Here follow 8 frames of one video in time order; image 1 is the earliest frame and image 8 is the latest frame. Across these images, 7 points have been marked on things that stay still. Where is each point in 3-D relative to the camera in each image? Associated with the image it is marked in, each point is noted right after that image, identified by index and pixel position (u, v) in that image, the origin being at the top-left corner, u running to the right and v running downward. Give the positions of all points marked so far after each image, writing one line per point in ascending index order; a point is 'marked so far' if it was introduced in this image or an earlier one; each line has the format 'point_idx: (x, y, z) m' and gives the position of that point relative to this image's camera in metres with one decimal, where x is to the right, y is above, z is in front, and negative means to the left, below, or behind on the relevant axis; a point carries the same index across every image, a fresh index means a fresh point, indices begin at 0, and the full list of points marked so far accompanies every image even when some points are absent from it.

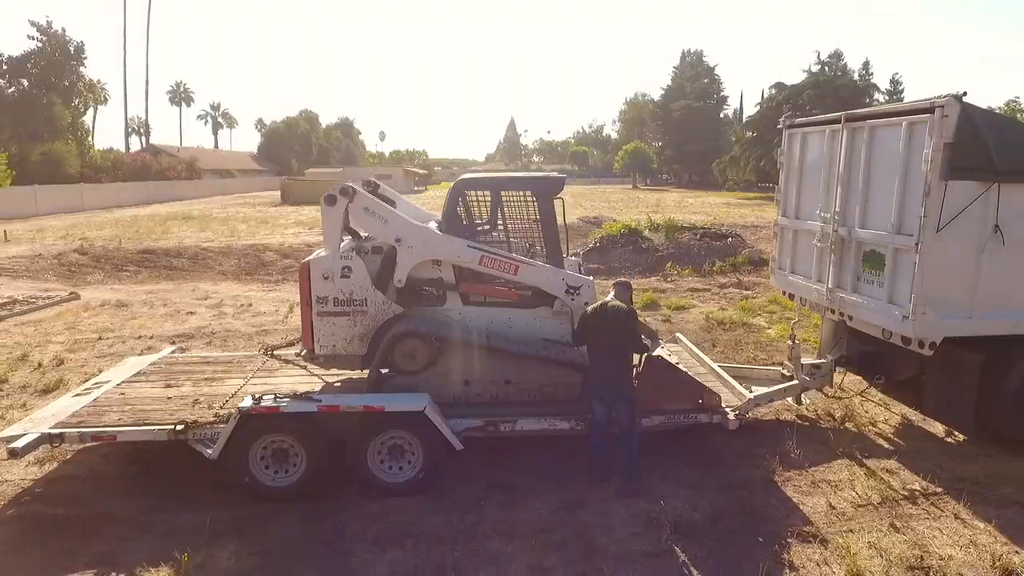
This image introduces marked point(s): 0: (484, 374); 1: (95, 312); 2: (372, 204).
0: (-0.3, -0.8, +5.7) m
1: (-8.0, -0.5, +12.0) m
2: (-1.3, +0.7, +5.6) m
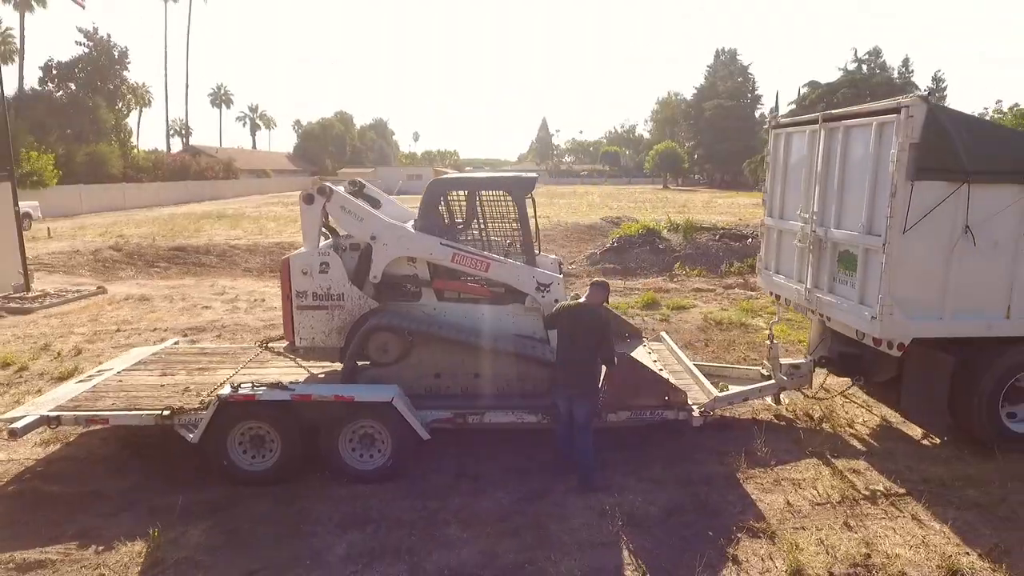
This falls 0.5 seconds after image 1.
0: (-0.5, -0.7, +5.9) m
1: (-7.9, -0.3, +12.6) m
2: (-1.6, +0.8, +5.9) m
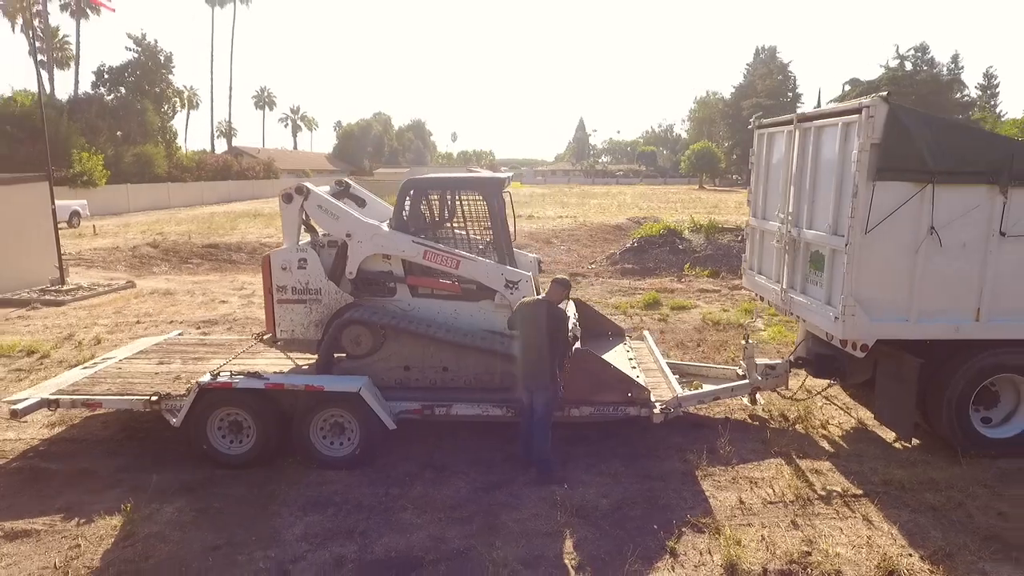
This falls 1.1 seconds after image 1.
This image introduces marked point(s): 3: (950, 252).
0: (-0.9, -0.7, +6.1) m
1: (-7.8, -0.2, +13.3) m
2: (-1.9, +0.8, +6.2) m
3: (+3.8, +0.3, +5.5) m
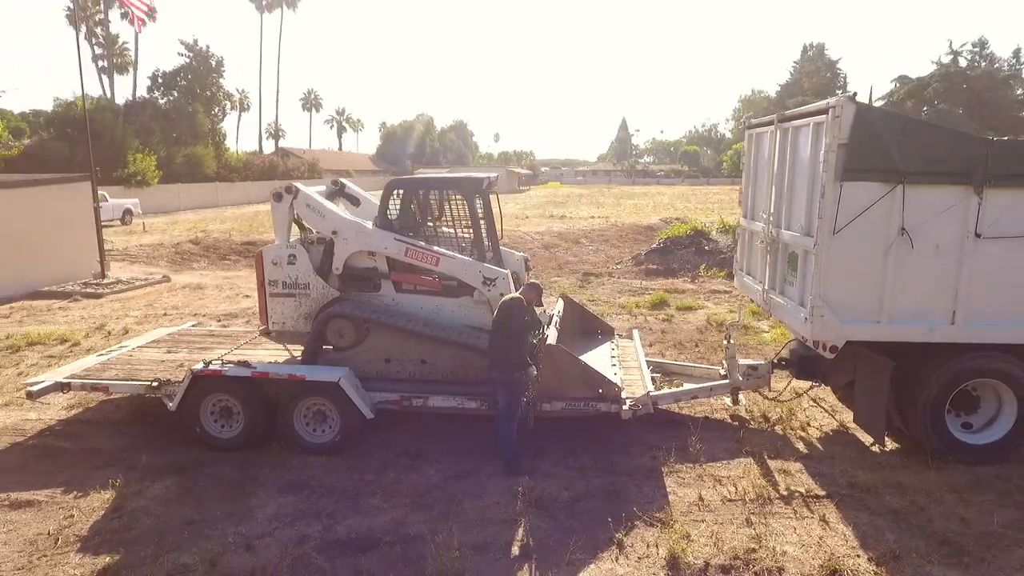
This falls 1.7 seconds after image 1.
0: (-1.1, -0.7, +6.4) m
1: (-7.5, -0.1, +14.0) m
2: (-2.1, +0.9, +6.5) m
3: (+3.5, +0.3, +5.4) m
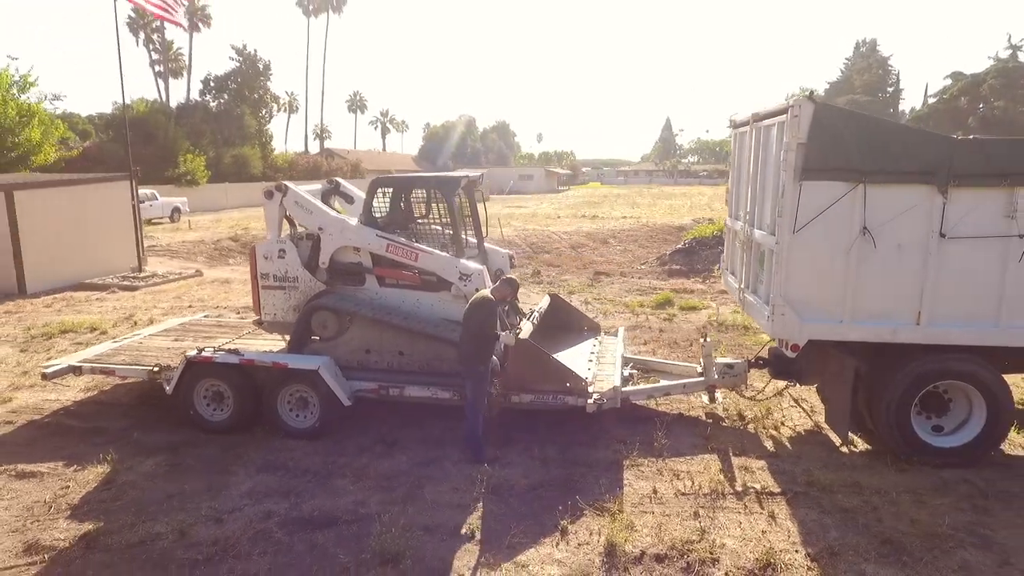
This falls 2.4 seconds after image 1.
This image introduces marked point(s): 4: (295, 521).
0: (-1.4, -0.6, +6.7) m
1: (-7.2, 0.0, +14.7) m
2: (-2.3, +1.0, +6.8) m
3: (+3.2, +0.3, +5.3) m
4: (-1.8, -1.9, +5.1) m
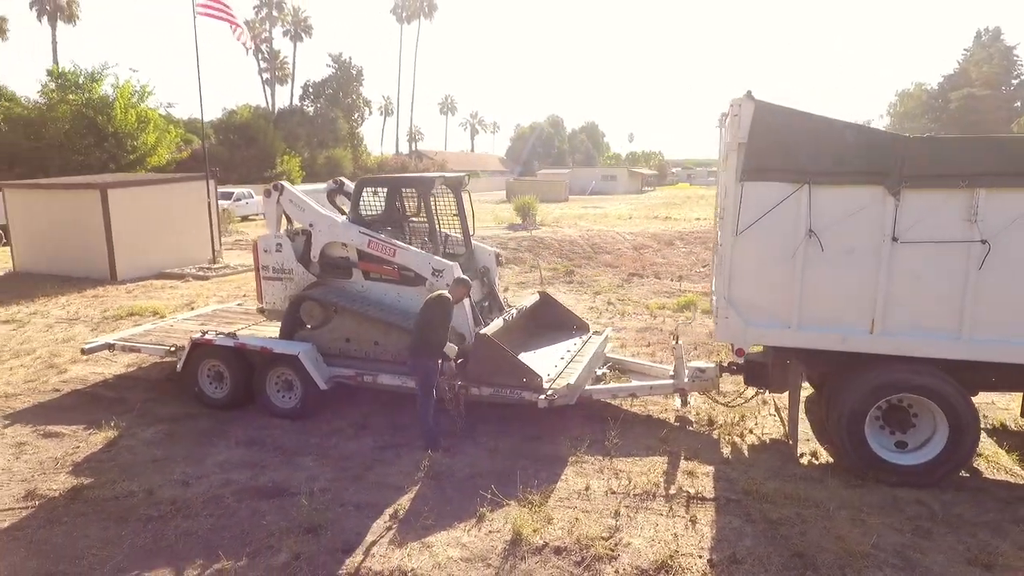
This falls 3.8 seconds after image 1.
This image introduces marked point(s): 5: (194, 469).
0: (-1.7, -0.5, +7.1) m
1: (-6.3, +0.2, +15.9) m
2: (-2.6, +1.1, +7.4) m
3: (+2.6, +0.3, +5.1) m
4: (-2.3, -1.8, +5.6) m
5: (-3.0, -1.7, +6.0) m
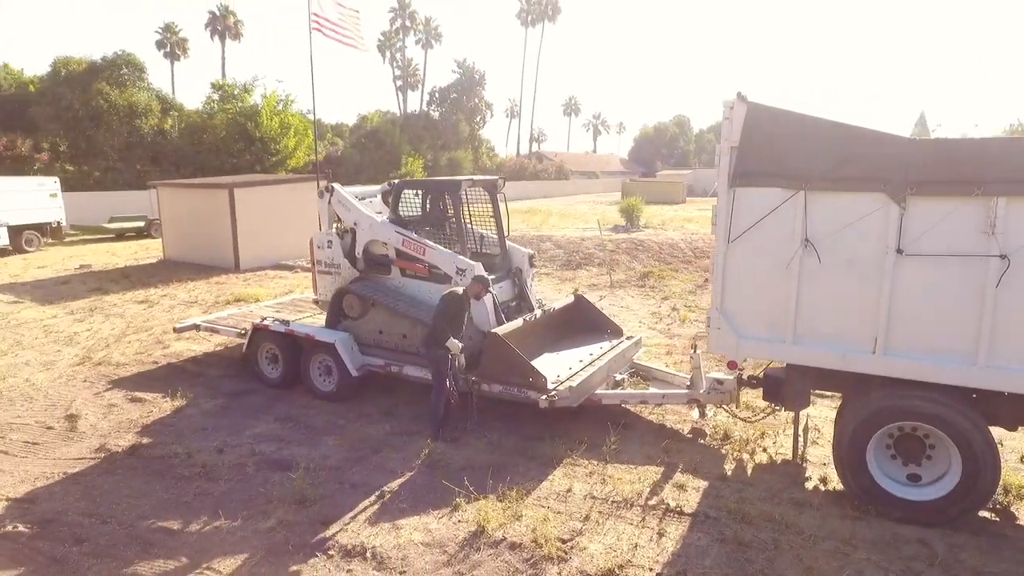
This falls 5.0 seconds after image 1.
0: (-1.4, -0.5, +7.6) m
1: (-4.1, +0.4, +17.1) m
2: (-2.2, +1.1, +8.0) m
3: (+2.4, +0.2, +4.8) m
4: (-2.4, -1.7, +6.2) m
5: (-3.0, -1.6, +6.7) m
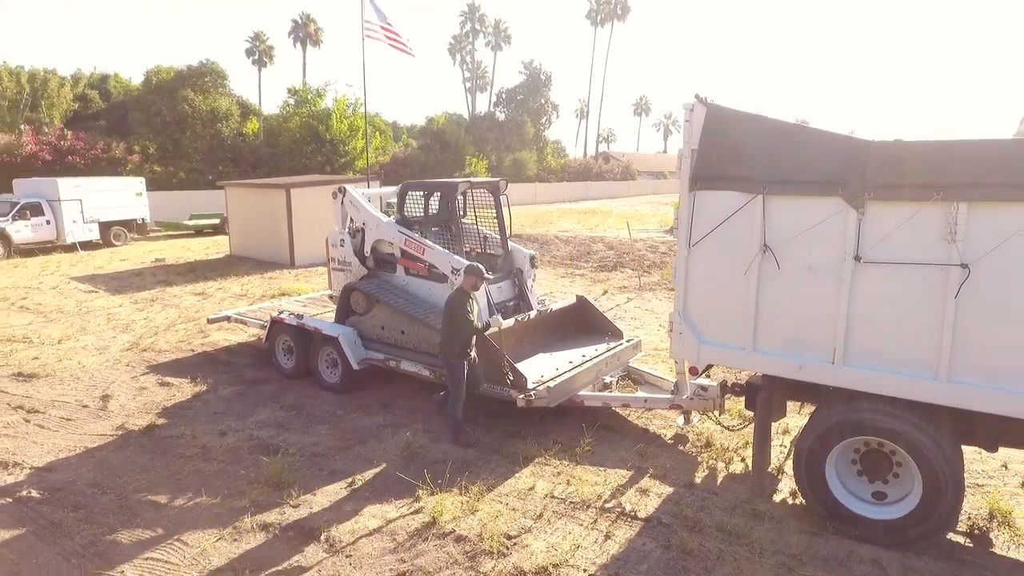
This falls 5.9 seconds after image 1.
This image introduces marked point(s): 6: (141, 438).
0: (-1.5, -0.5, +7.8) m
1: (-3.0, +0.5, +17.6) m
2: (-2.1, +1.2, +8.4) m
3: (+2.1, +0.1, +4.6) m
4: (-2.6, -1.7, +6.6) m
5: (-3.1, -1.6, +7.2) m
6: (-4.1, -1.6, +6.9) m
